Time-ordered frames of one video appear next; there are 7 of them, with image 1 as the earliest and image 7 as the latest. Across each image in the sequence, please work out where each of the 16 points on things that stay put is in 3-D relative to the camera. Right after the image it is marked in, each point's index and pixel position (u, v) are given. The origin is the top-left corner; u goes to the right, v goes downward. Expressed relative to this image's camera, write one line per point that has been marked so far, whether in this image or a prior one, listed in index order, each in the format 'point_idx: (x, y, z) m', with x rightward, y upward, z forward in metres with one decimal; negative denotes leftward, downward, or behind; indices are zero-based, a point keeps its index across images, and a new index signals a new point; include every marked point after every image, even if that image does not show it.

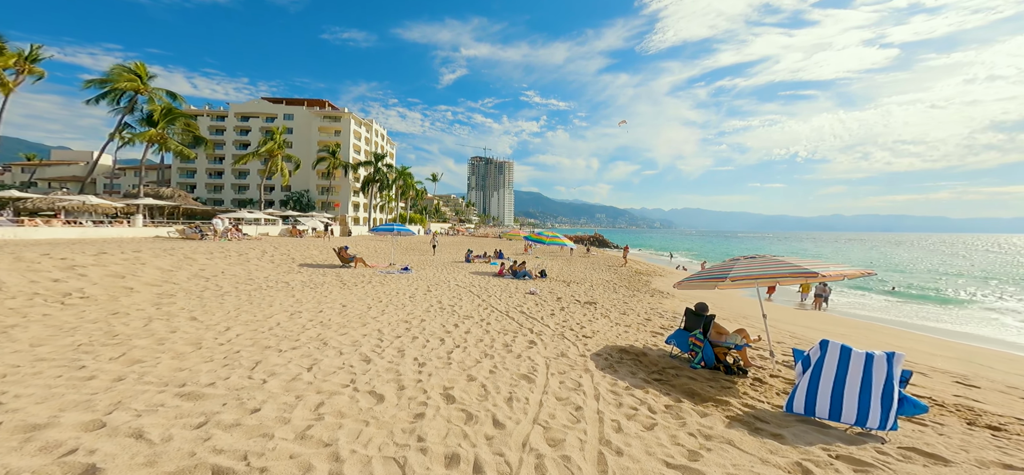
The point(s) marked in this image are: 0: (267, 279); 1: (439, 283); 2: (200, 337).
0: (-7.8, -1.4, +12.2) m
1: (-2.8, -1.8, +14.6) m
2: (-4.2, -1.3, +5.1) m
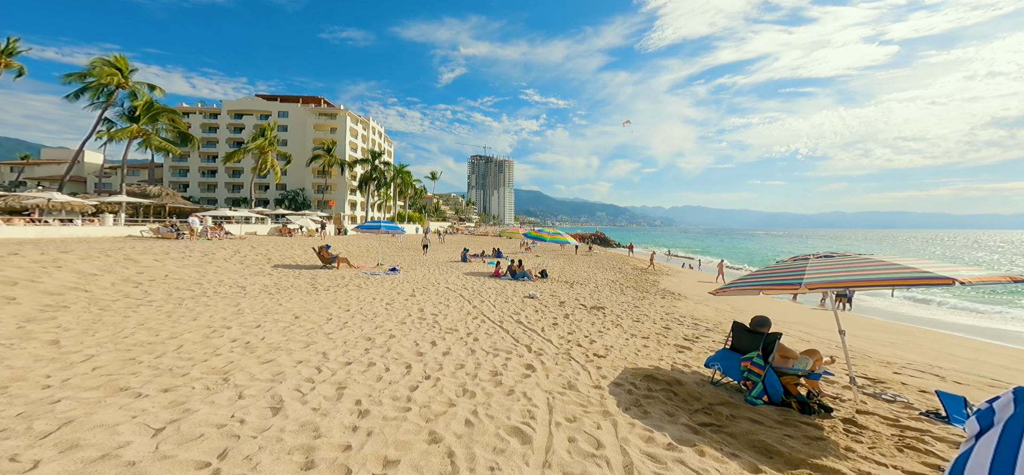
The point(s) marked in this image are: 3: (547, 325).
0: (-7.9, -1.3, +10.4) m
1: (-2.9, -1.6, +12.9) m
2: (-4.4, -1.2, +3.4) m
3: (+0.8, -2.0, +8.7) m
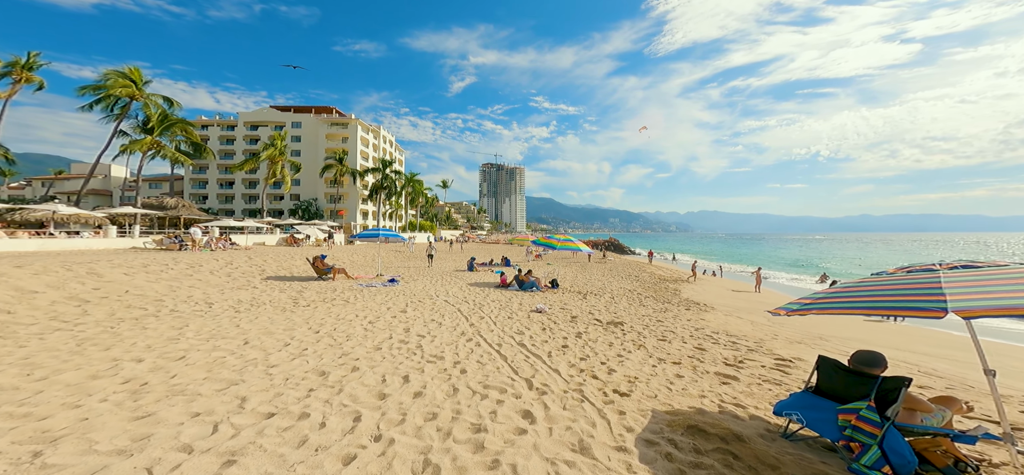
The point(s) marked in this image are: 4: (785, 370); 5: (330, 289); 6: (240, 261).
0: (-7.8, -1.5, +9.3) m
1: (-2.7, -1.9, +11.5) m
2: (-4.5, -1.3, +2.1) m
3: (+0.8, -2.1, +7.2) m
4: (+4.7, -2.2, +6.6) m
5: (-6.3, -1.8, +13.1) m
6: (-12.8, -1.1, +17.8) m
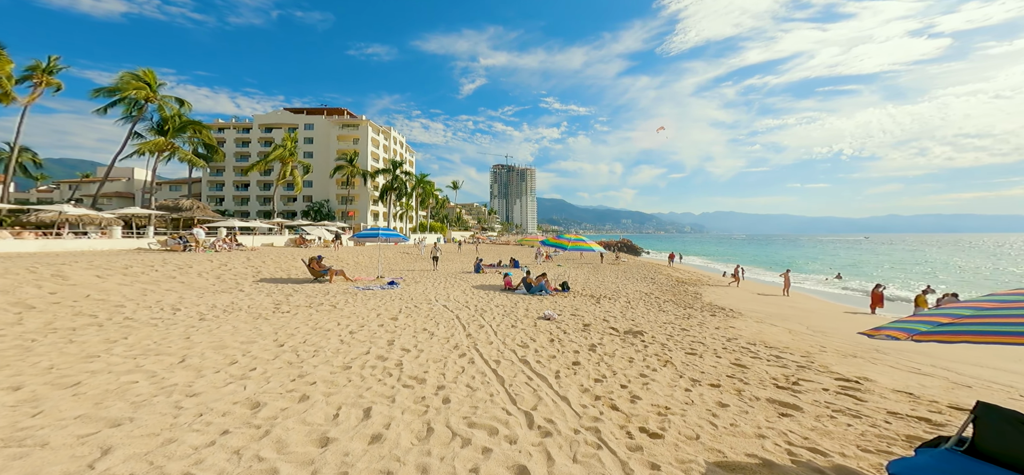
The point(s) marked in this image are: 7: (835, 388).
0: (-7.7, -1.4, +8.4) m
1: (-2.6, -1.8, +10.4) m
2: (-4.7, -1.2, +1.1) m
3: (+0.8, -2.0, +6.0) m
4: (+4.7, -2.2, +5.3) m
5: (-6.0, -1.7, +12.2) m
6: (-12.4, -1.1, +17.1) m
7: (+4.7, -2.2, +5.5) m
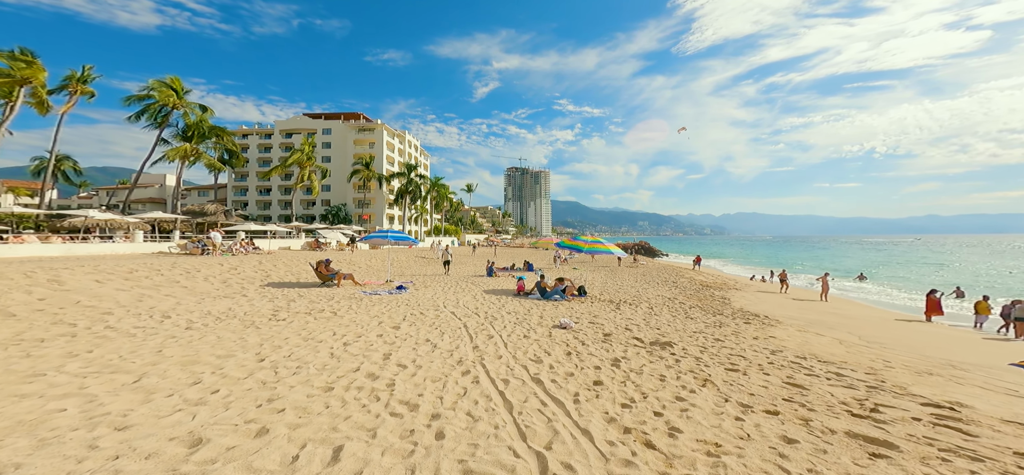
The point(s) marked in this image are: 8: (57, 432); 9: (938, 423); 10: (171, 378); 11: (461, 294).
0: (-7.5, -1.5, +7.9) m
1: (-2.2, -1.9, +9.7) m
2: (-4.8, -1.2, +0.5) m
3: (+1.0, -2.0, +5.1) m
4: (+4.8, -2.1, +4.2) m
5: (-5.6, -1.8, +11.6) m
6: (-11.7, -1.3, +16.8) m
7: (+4.8, -2.2, +4.5) m
8: (-3.2, -1.4, +2.8) m
9: (+4.8, -2.1, +4.4) m
10: (-3.6, -1.5, +4.1) m
11: (-1.7, -1.9, +12.8) m
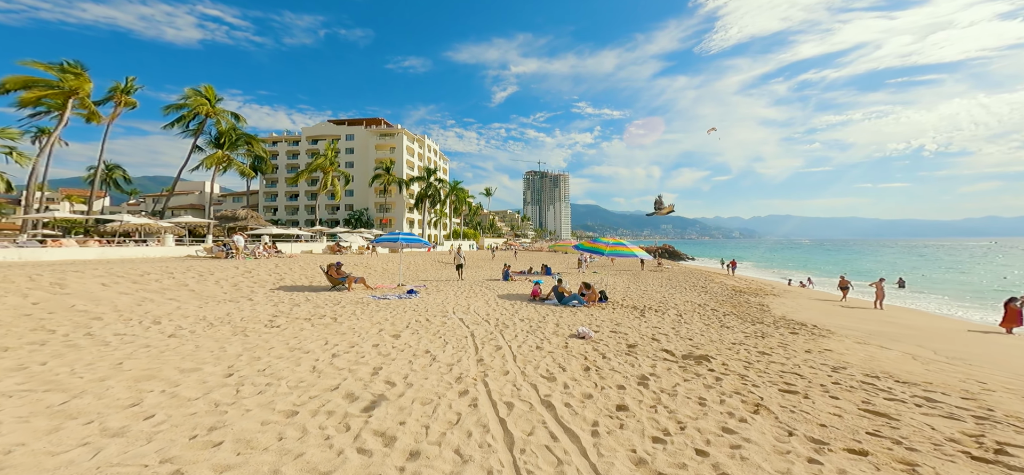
0: (-7.2, -1.5, +7.5) m
1: (-1.9, -1.9, +9.0) m
2: (-5.0, -1.1, 0.0) m
3: (+1.0, -2.0, +4.2) m
4: (+4.8, -2.1, +3.1) m
5: (-5.1, -1.8, +11.1) m
6: (-10.9, -1.4, +16.7) m
7: (+4.8, -2.1, +3.4) m
8: (-3.3, -1.4, +2.1) m
9: (+4.8, -2.1, +3.2) m
10: (-3.6, -1.5, +3.5) m
11: (-1.2, -1.9, +12.0) m
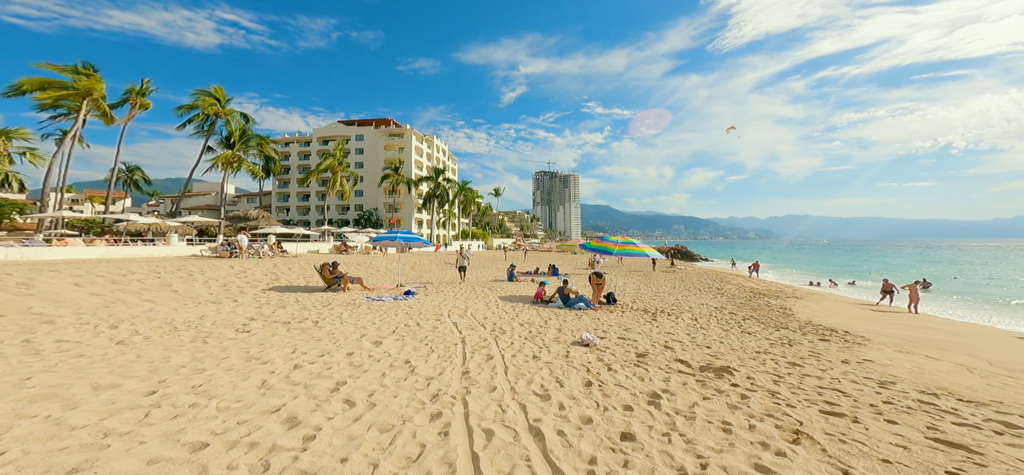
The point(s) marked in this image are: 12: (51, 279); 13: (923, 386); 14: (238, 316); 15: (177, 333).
0: (-7.3, -1.4, +6.9) m
1: (-1.9, -1.8, +8.3) m
2: (-5.3, -1.0, -0.7) m
3: (+0.8, -1.9, +3.4) m
4: (+4.6, -2.0, +2.1) m
5: (-5.1, -1.8, +10.4) m
6: (-10.8, -1.3, +16.2) m
7: (+4.6, -2.0, +2.4) m
8: (-3.6, -1.3, +1.4) m
9: (+4.5, -2.0, +2.3) m
10: (-3.8, -1.4, +2.8) m
11: (-1.1, -1.9, +11.2) m
12: (-10.5, -0.9, +8.8) m
13: (+6.1, -2.3, +5.7) m
14: (-5.9, -1.7, +8.2) m
15: (-5.5, -1.5, +6.3) m
